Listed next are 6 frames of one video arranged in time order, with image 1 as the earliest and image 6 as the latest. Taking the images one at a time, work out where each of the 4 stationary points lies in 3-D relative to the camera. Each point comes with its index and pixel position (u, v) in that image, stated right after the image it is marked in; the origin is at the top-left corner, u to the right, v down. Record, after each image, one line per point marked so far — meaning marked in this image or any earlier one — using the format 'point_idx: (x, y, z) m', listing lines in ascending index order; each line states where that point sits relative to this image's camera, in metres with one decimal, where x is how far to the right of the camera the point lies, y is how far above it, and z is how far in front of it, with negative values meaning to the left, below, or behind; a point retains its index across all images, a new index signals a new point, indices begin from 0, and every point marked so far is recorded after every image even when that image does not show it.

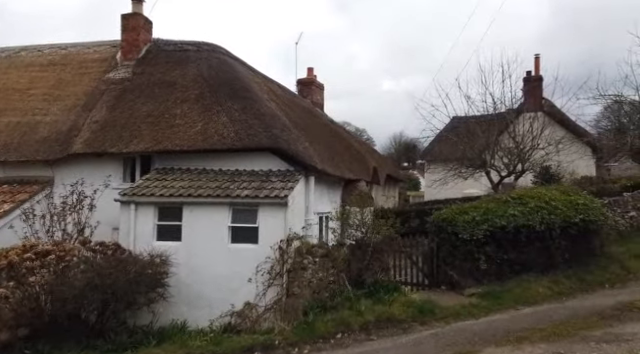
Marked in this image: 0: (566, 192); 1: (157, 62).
0: (+6.5, -0.4, +12.4) m
1: (-4.5, +3.2, +13.1) m
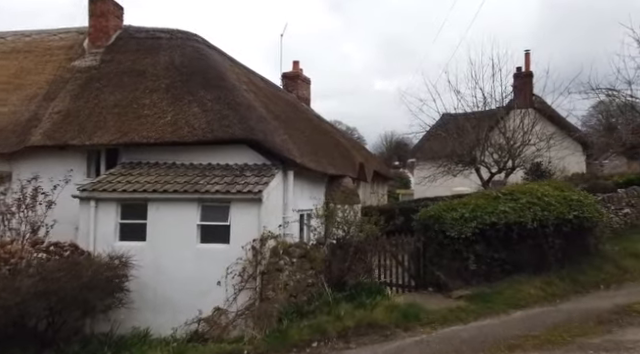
0: (+6.0, -0.2, +11.8) m
1: (-5.0, +3.3, +12.3) m
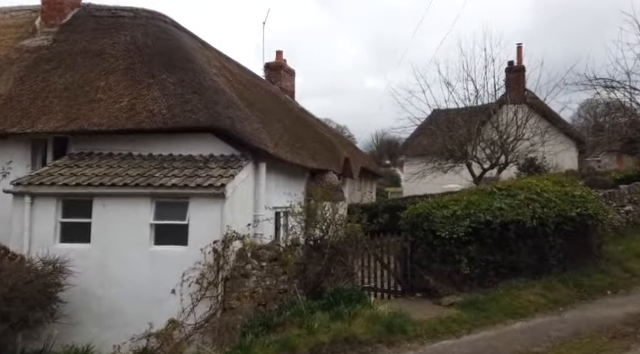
0: (+5.5, -0.1, +10.8) m
1: (-5.6, +3.5, +11.1) m
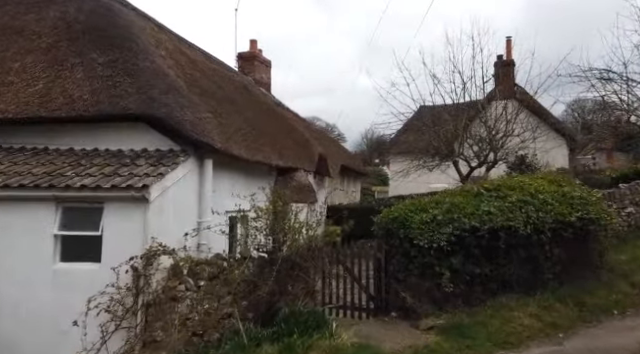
0: (+4.7, -0.1, +9.4) m
1: (-6.3, +3.5, +9.5) m
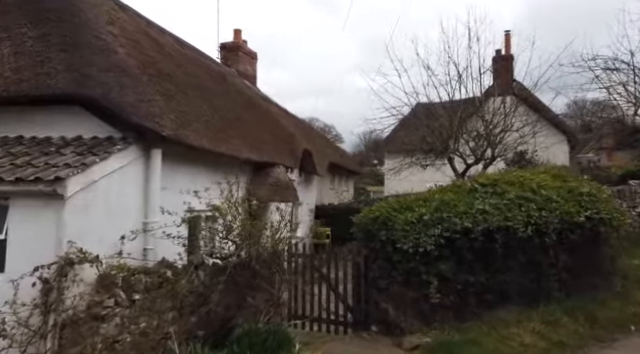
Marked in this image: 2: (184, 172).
0: (+4.2, 0.0, +8.3) m
1: (-6.8, +3.6, +8.3) m
2: (-2.2, 0.0, +7.7) m
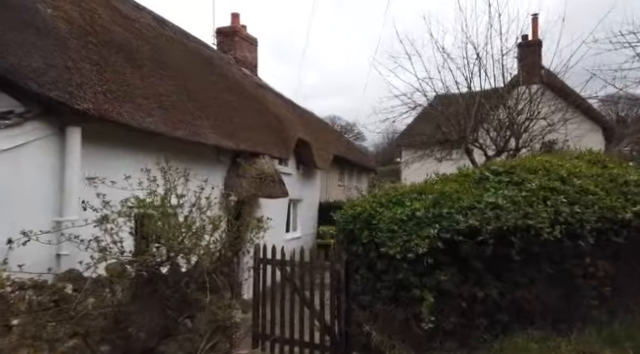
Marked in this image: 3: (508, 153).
0: (+3.9, +0.2, +6.6) m
1: (-7.2, +3.7, +7.2) m
2: (-2.6, +0.2, +6.3) m
3: (+6.2, +0.8, +15.4) m
